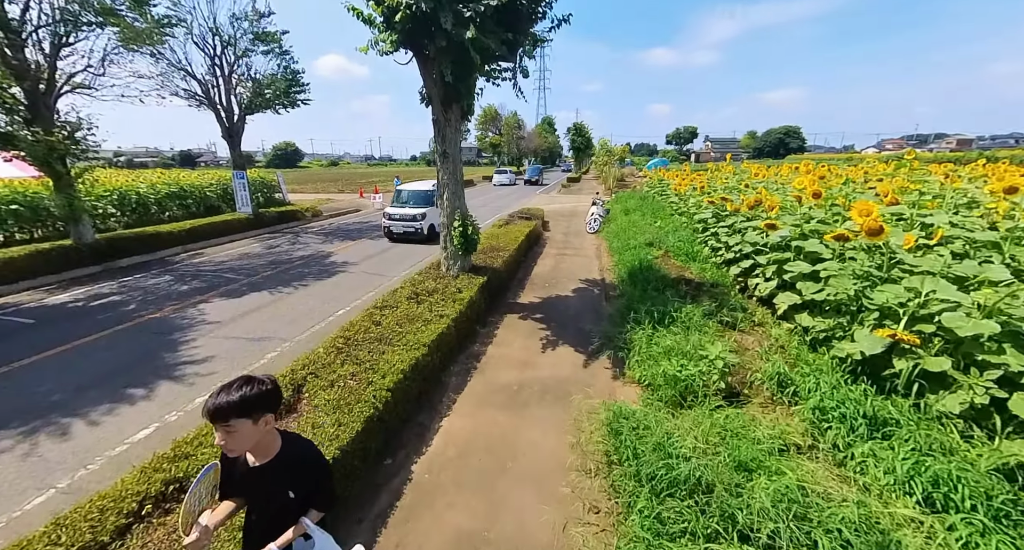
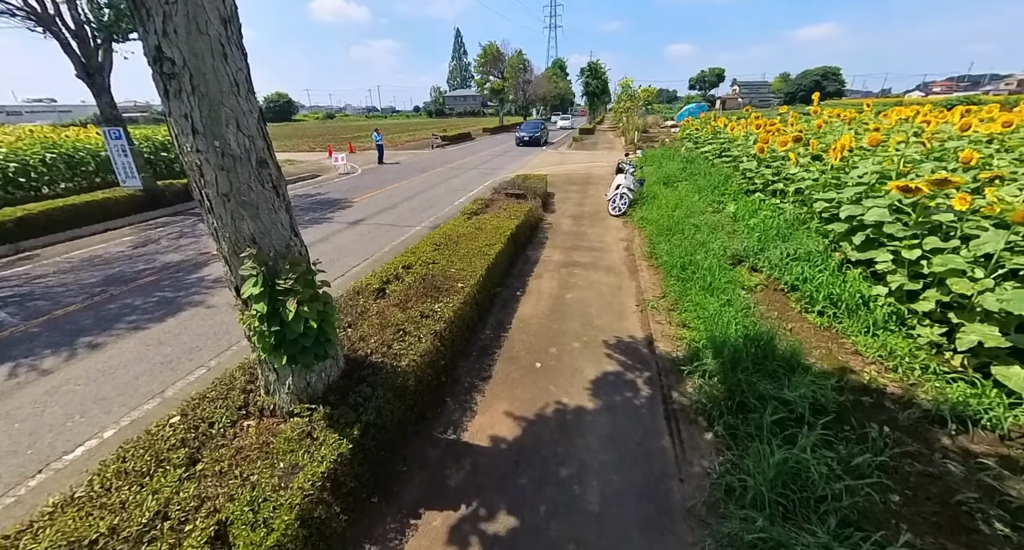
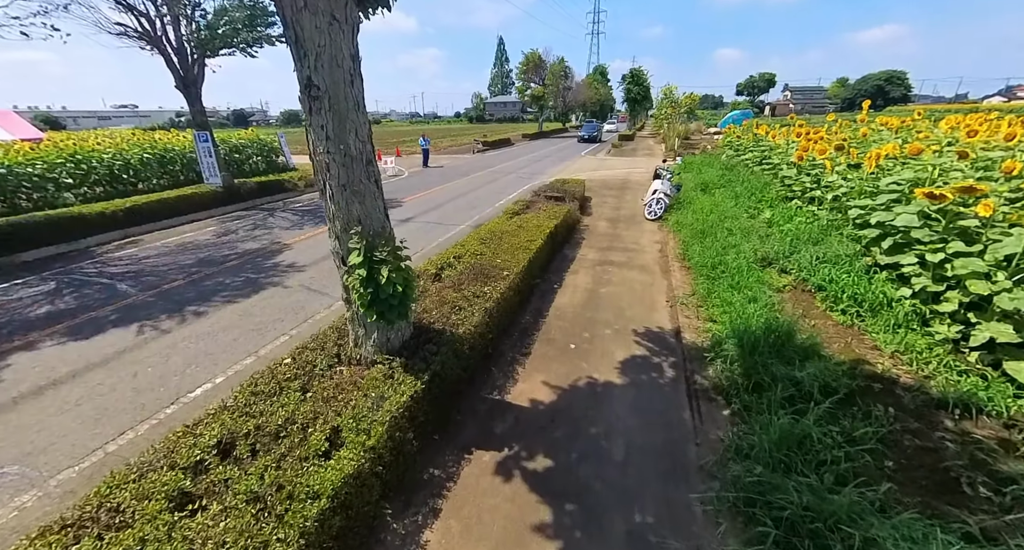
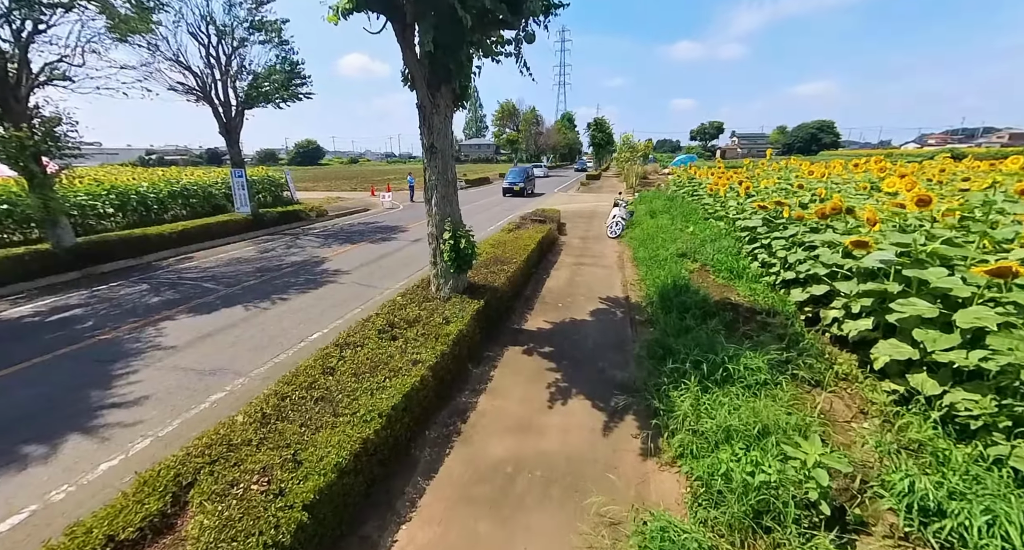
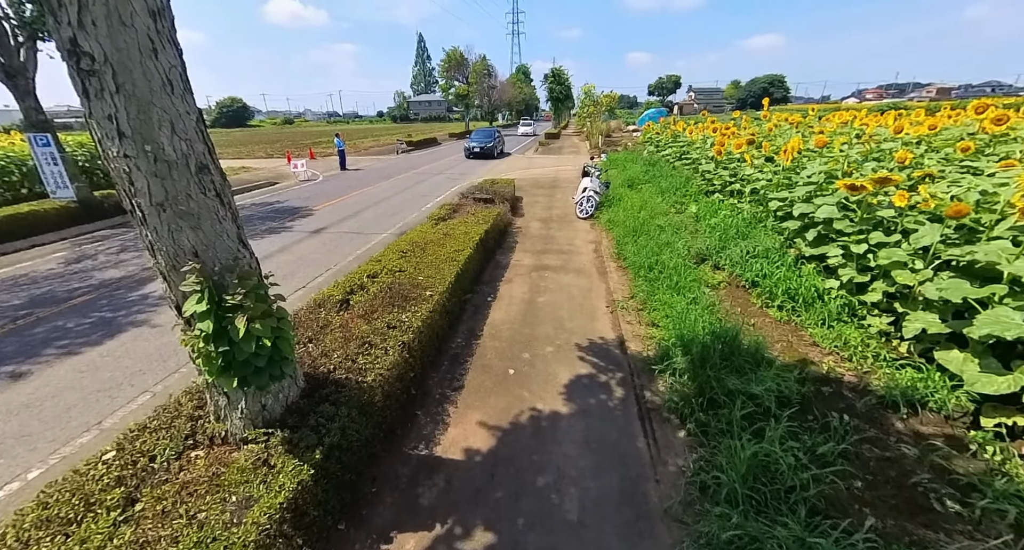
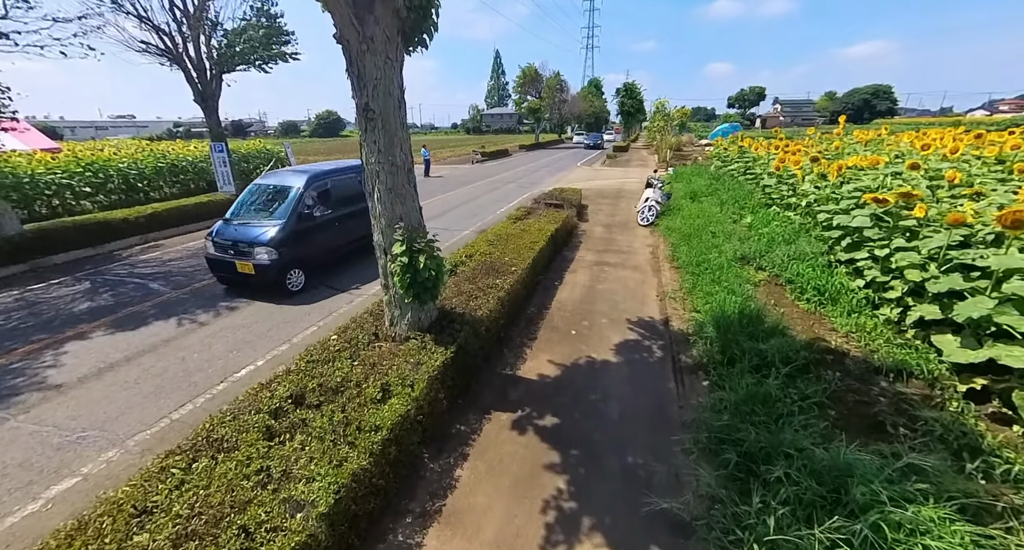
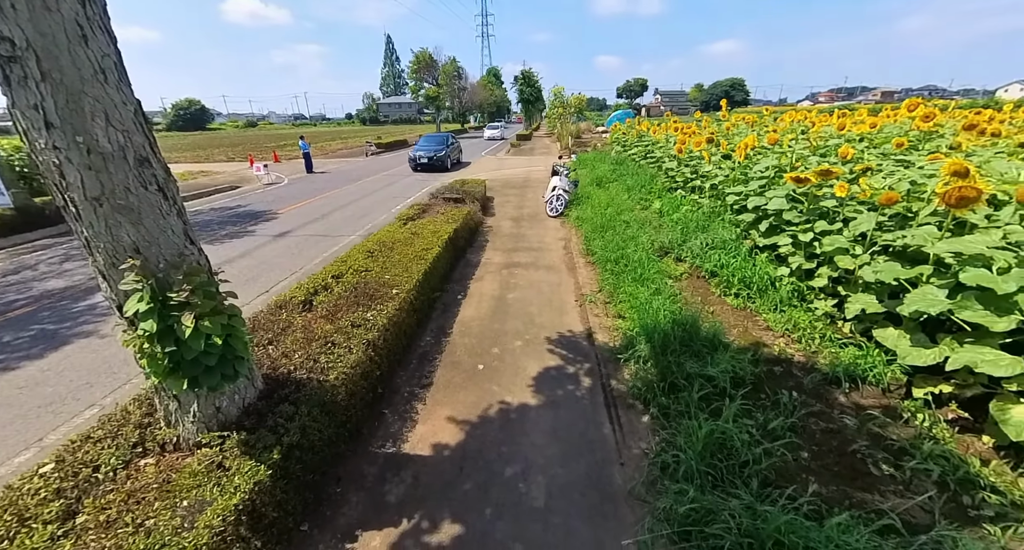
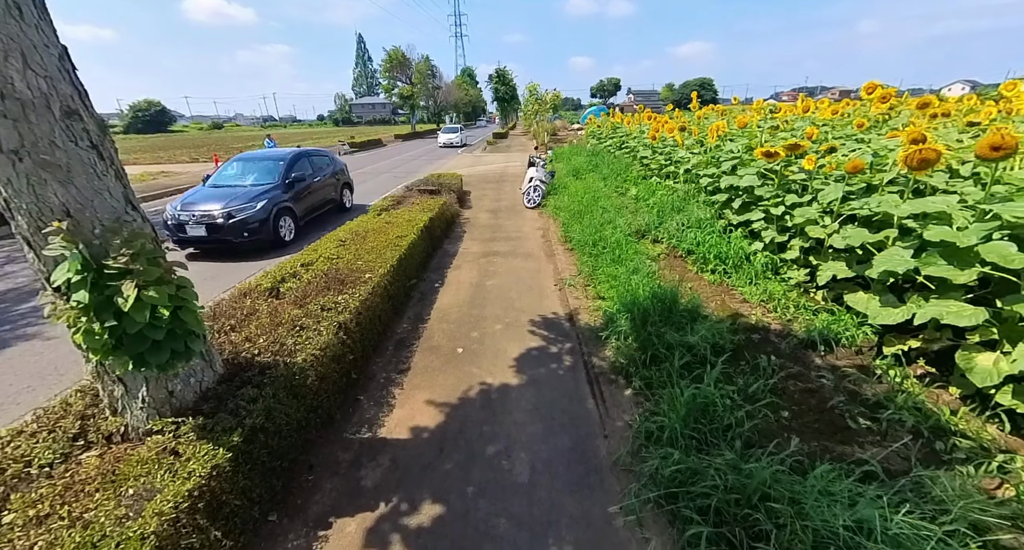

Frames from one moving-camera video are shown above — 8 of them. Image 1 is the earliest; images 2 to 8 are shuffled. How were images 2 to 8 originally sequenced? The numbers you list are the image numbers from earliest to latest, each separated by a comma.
4, 6, 3, 2, 5, 7, 8
